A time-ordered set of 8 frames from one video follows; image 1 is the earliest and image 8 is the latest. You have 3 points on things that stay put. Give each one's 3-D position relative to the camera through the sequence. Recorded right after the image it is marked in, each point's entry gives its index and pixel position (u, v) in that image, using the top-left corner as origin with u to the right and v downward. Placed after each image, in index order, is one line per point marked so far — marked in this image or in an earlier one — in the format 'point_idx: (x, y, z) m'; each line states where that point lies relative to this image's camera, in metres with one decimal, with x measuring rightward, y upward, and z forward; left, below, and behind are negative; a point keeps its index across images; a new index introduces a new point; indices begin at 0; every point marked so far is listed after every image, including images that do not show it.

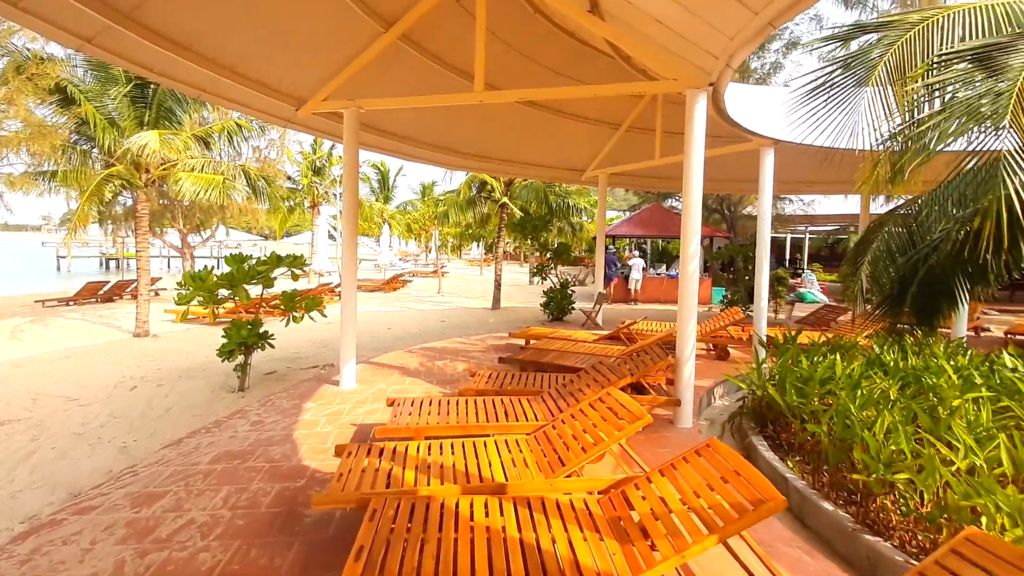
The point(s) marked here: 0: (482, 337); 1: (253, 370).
0: (-0.5, -0.9, +8.9) m
1: (-3.7, -1.2, +7.1) m
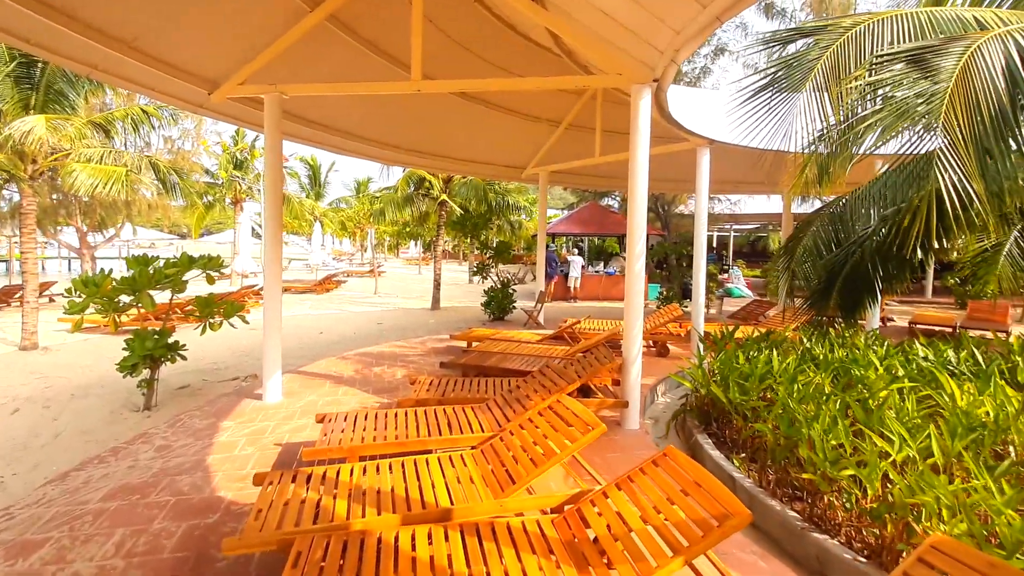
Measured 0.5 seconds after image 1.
0: (-1.6, -0.9, +8.5) m
1: (-4.5, -1.3, +6.4) m
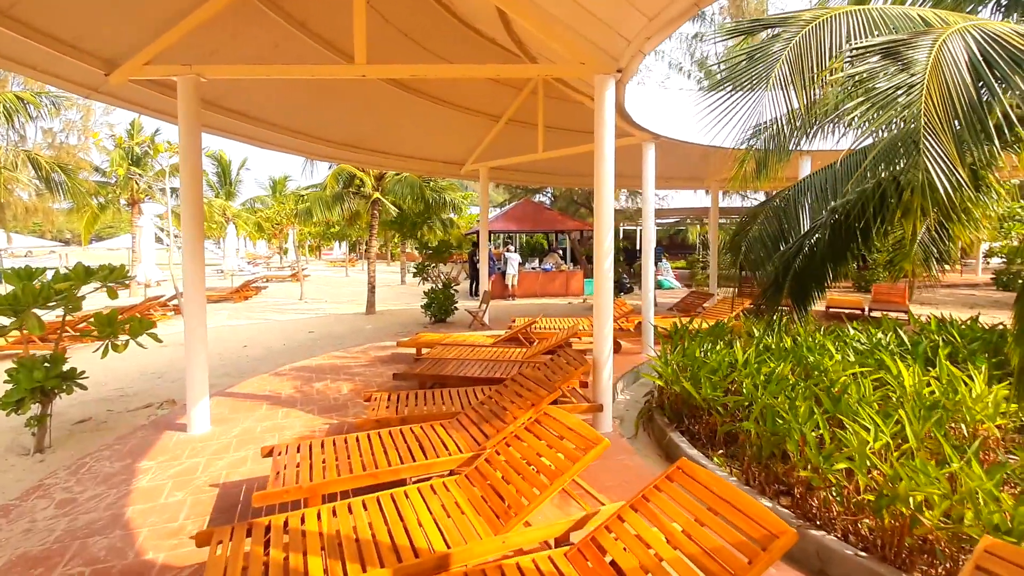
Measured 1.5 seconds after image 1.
0: (-2.4, -1.0, +7.9) m
1: (-4.9, -1.4, +5.4) m
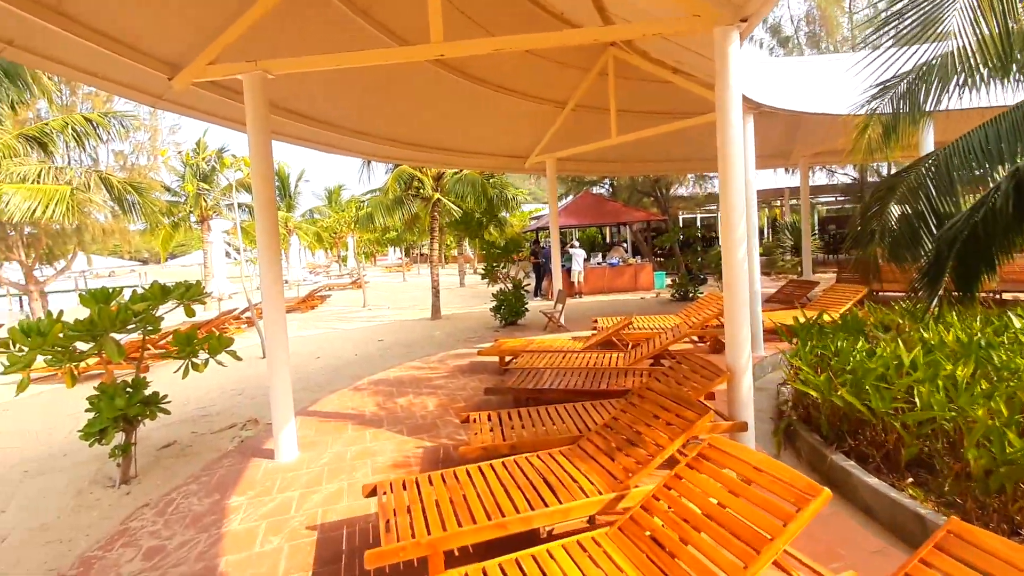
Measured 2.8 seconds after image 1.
0: (-1.1, -1.1, +7.5) m
1: (-3.9, -1.7, +5.2) m
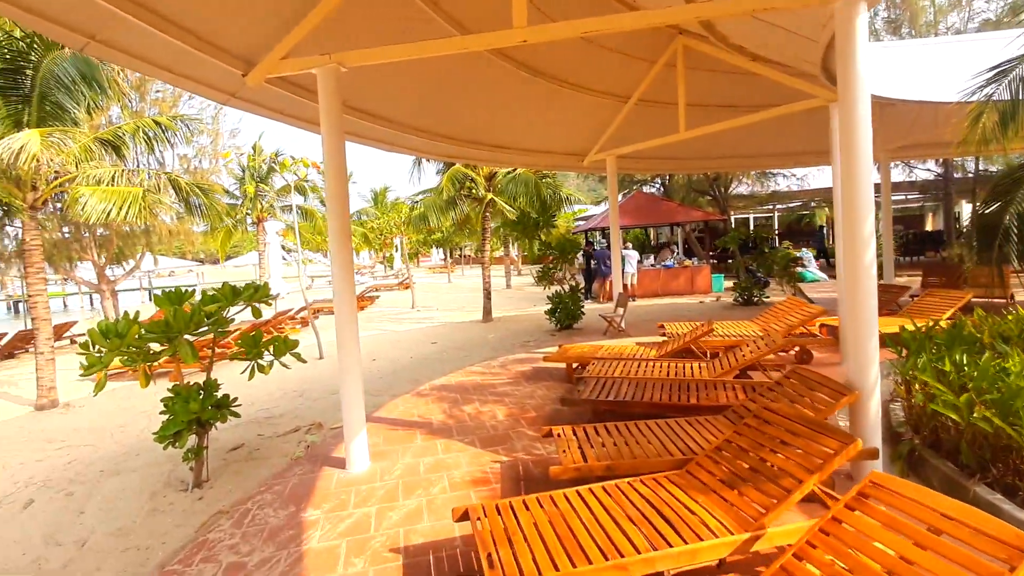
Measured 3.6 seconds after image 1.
0: (-0.2, -1.1, +7.2) m
1: (-3.1, -1.7, +5.2) m
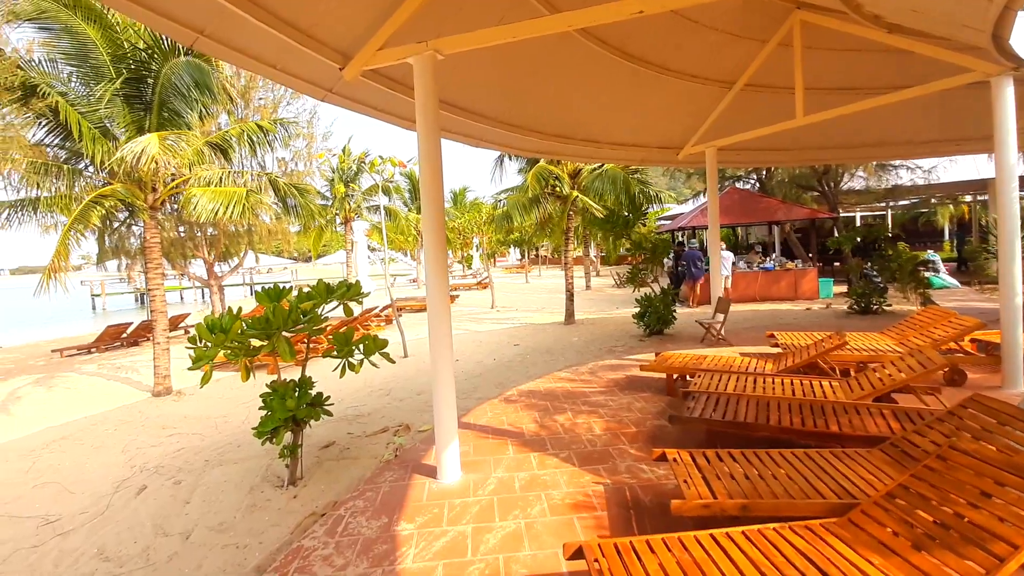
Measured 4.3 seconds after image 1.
0: (+1.0, -1.1, +6.8) m
1: (-2.2, -1.6, +5.2) m
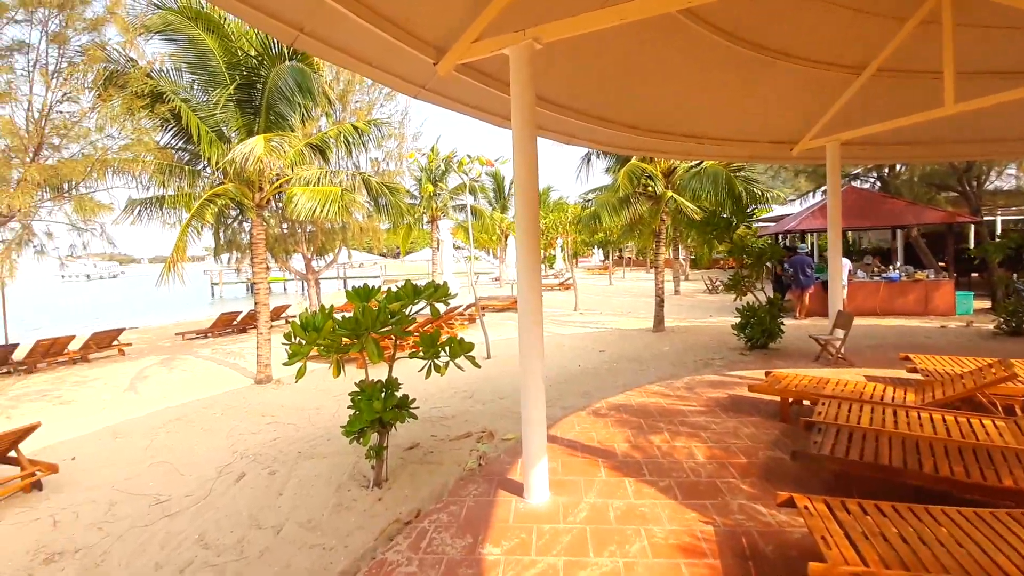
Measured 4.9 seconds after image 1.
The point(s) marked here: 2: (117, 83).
0: (+2.2, -1.2, +6.3) m
1: (-1.3, -1.6, +5.2) m
2: (-6.3, +3.3, +8.0) m
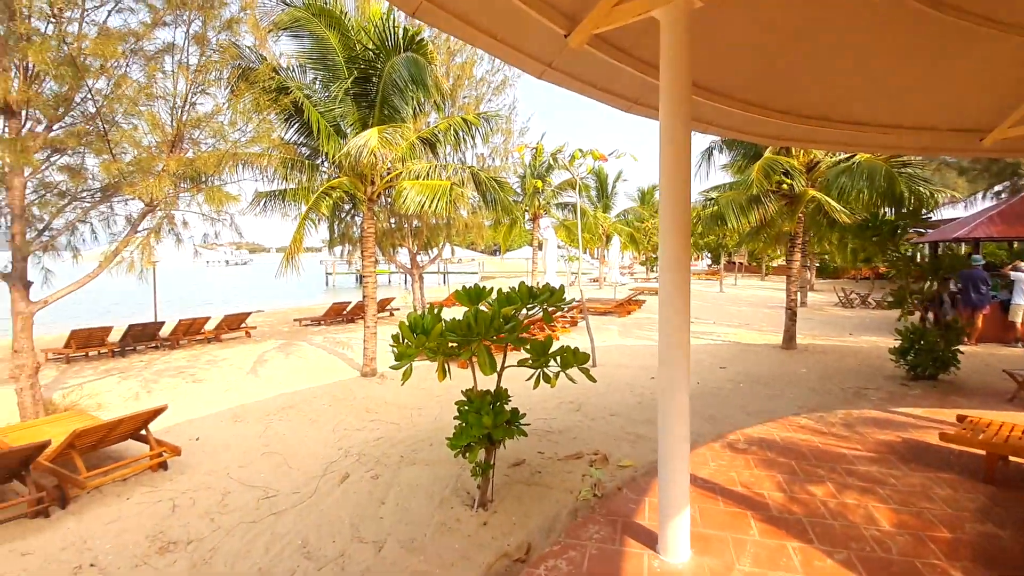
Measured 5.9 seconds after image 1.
0: (+3.4, -1.4, +5.2) m
1: (-0.2, -1.6, +4.8) m
2: (-4.4, +3.5, +8.4) m
